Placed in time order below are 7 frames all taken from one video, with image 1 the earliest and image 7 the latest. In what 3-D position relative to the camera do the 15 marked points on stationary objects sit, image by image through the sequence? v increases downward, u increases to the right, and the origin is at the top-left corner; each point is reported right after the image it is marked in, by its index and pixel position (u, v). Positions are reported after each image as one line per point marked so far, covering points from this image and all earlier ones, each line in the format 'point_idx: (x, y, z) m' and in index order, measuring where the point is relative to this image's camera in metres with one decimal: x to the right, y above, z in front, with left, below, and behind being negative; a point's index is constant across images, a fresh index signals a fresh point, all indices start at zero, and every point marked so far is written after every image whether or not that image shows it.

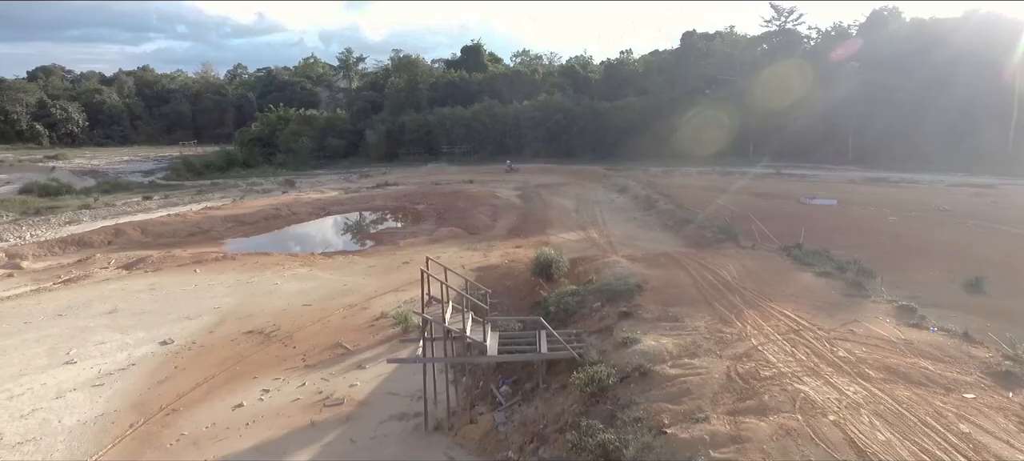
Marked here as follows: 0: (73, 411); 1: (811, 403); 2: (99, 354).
0: (-6.8, -2.8, +9.6) m
1: (+2.9, -1.7, +6.1) m
2: (-7.8, -2.3, +11.9) m
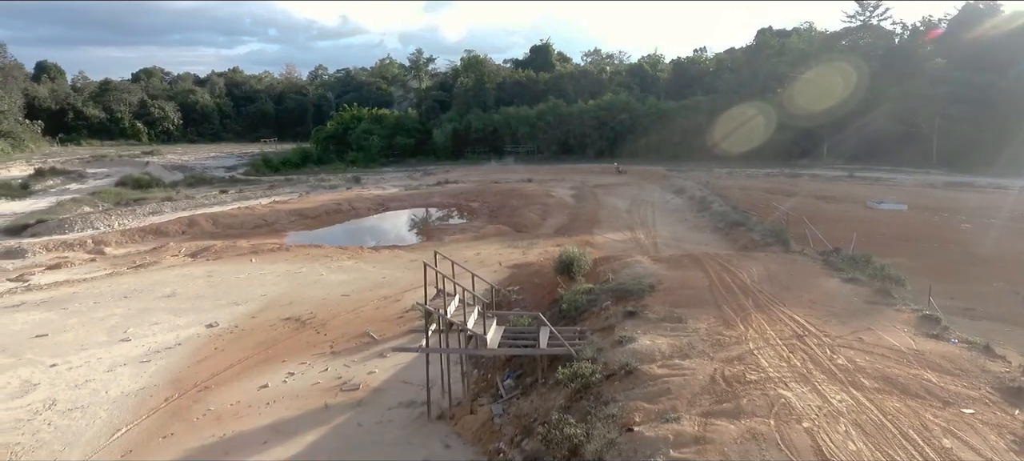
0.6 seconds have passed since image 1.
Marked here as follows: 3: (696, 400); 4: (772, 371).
0: (-6.7, -2.6, +10.6) m
1: (+2.6, -1.7, +6.0) m
2: (-7.4, -2.1, +12.9) m
3: (+1.8, -1.7, +6.3) m
4: (+2.8, -1.5, +6.8) m
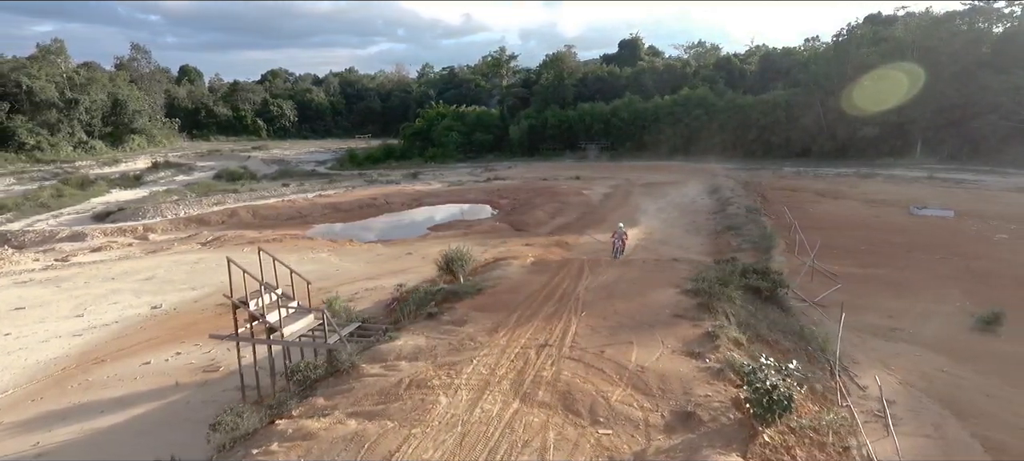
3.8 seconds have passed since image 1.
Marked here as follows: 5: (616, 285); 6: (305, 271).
0: (-9.2, -2.4, +12.2) m
1: (-0.9, -1.7, +6.0) m
2: (-9.5, -1.9, +14.6) m
3: (-1.6, -1.7, +6.4) m
4: (-0.5, -1.6, +6.8) m
5: (+1.6, -0.9, +9.9) m
6: (-5.7, -1.1, +17.4) m
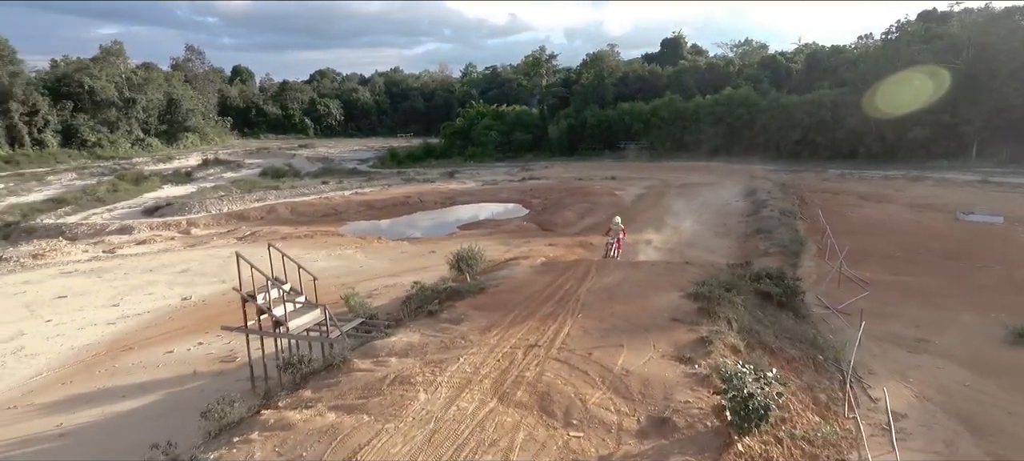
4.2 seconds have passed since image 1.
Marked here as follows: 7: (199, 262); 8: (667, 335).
0: (-9.0, -2.2, +12.8) m
1: (-1.1, -1.7, +6.1) m
2: (-9.1, -1.7, +15.3) m
3: (-1.8, -1.7, +6.6) m
4: (-0.7, -1.6, +6.8) m
5: (+1.7, -0.9, +9.9) m
6: (-5.2, -1.0, +17.8) m
7: (-9.4, -1.0, +18.9) m
8: (+2.0, -1.3, +8.0) m
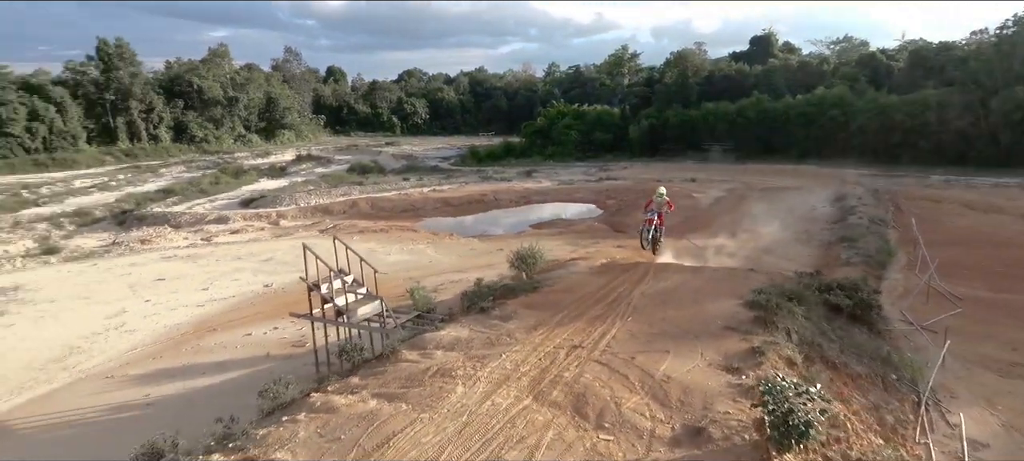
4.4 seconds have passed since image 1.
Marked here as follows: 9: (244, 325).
0: (-7.7, -2.0, +14.0) m
1: (-0.8, -1.7, +6.3) m
2: (-7.5, -1.5, +16.4) m
3: (-1.4, -1.7, +6.9) m
4: (-0.3, -1.6, +7.0) m
5: (+2.5, -0.9, +9.6) m
6: (-3.3, -0.9, +18.4) m
7: (-7.3, -0.7, +20.1) m
8: (+2.5, -1.4, +7.7) m
9: (-5.8, -2.0, +13.4) m
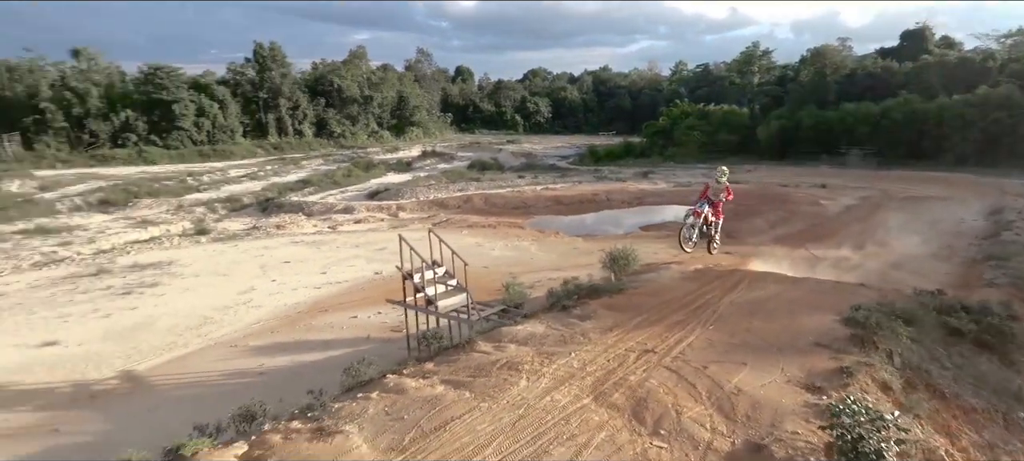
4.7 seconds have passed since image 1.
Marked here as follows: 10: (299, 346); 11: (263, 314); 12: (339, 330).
0: (-5.5, -1.6, +15.3) m
1: (-0.1, -1.7, +6.5) m
2: (-4.8, -1.2, +17.7) m
3: (-0.6, -1.6, +7.2) m
4: (+0.5, -1.5, +7.0) m
5: (+3.7, -1.1, +9.2) m
6: (-0.3, -0.8, +18.9) m
7: (-3.9, -0.4, +21.3) m
8: (+3.4, -1.5, +7.3) m
9: (-3.7, -1.8, +14.4) m
10: (-4.2, -2.2, +12.2) m
11: (-5.7, -1.9, +14.3) m
12: (-3.6, -2.1, +13.0) m
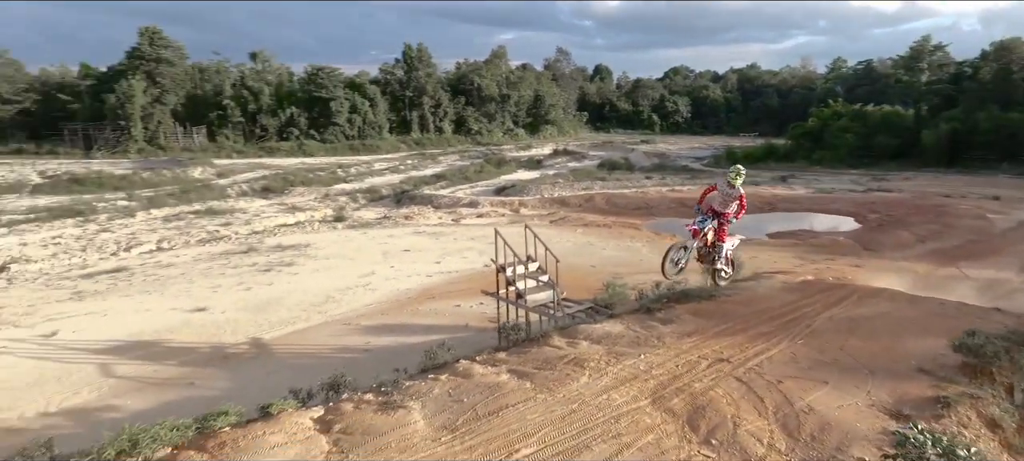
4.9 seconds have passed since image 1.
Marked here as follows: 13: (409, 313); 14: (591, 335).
0: (-2.9, -1.4, +16.4) m
1: (+0.5, -1.6, +6.6) m
2: (-1.7, -0.9, +18.6) m
3: (+0.2, -1.6, +7.4) m
4: (+1.2, -1.5, +7.0) m
5: (+4.9, -1.2, +8.4) m
6: (+3.0, -0.8, +18.8) m
7: (-0.1, -0.2, +21.9) m
8: (+4.1, -1.6, +6.7) m
9: (-1.3, -1.6, +15.2) m
10: (-2.3, -2.0, +13.1) m
11: (-3.3, -1.6, +15.4) m
12: (-1.5, -1.9, +13.7) m
13: (-2.3, -1.9, +14.1) m
14: (+1.0, -1.4, +8.2) m
